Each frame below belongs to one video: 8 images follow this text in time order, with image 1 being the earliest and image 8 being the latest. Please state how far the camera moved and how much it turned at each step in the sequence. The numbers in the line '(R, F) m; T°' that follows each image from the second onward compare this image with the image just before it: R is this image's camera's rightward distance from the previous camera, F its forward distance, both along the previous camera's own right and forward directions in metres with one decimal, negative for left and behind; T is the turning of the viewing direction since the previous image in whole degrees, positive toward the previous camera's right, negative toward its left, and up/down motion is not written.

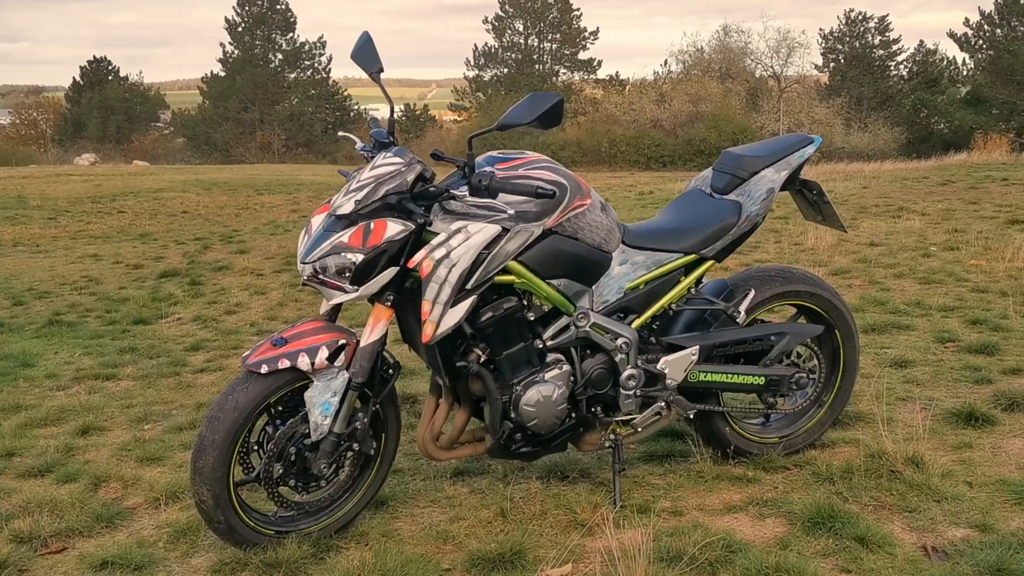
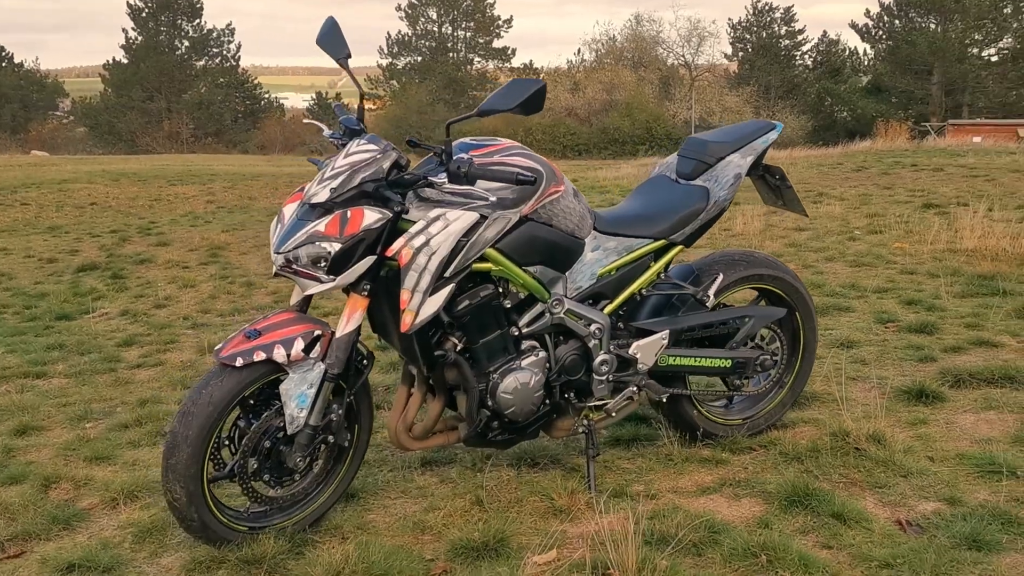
(-0.3, 0.0) m; +5°
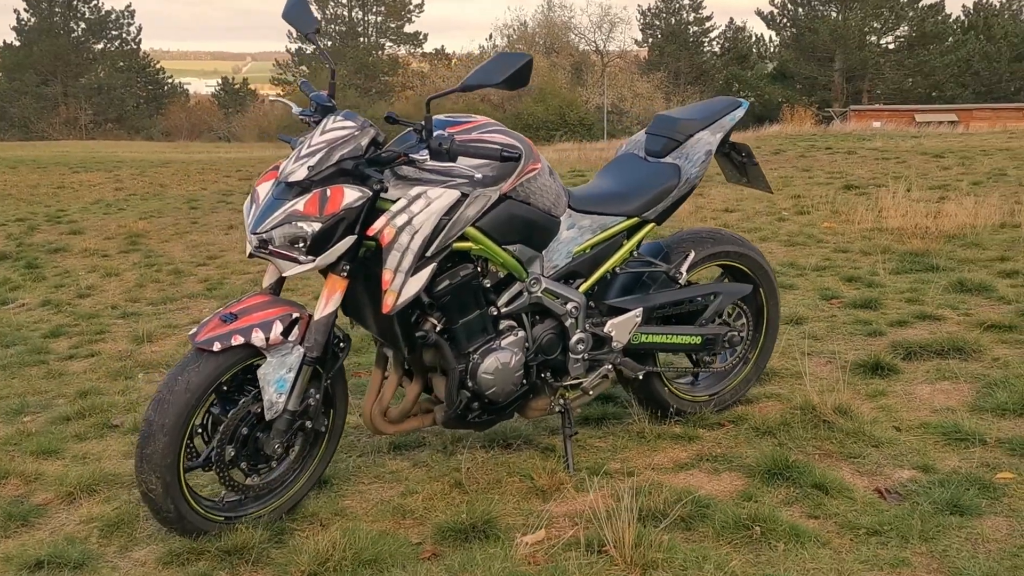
(-0.4, +0.1) m; +5°
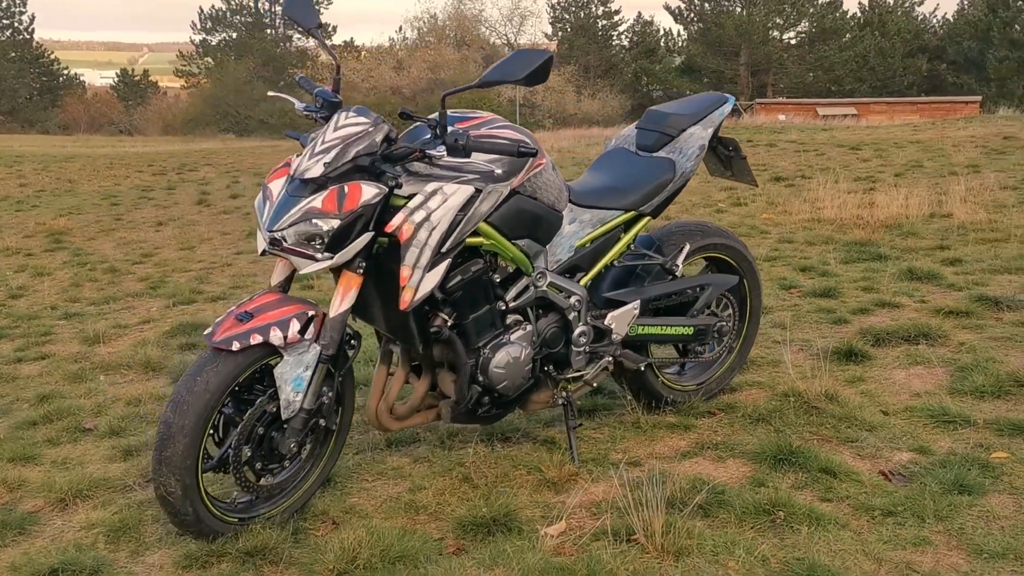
(-0.5, 0.0) m; +5°
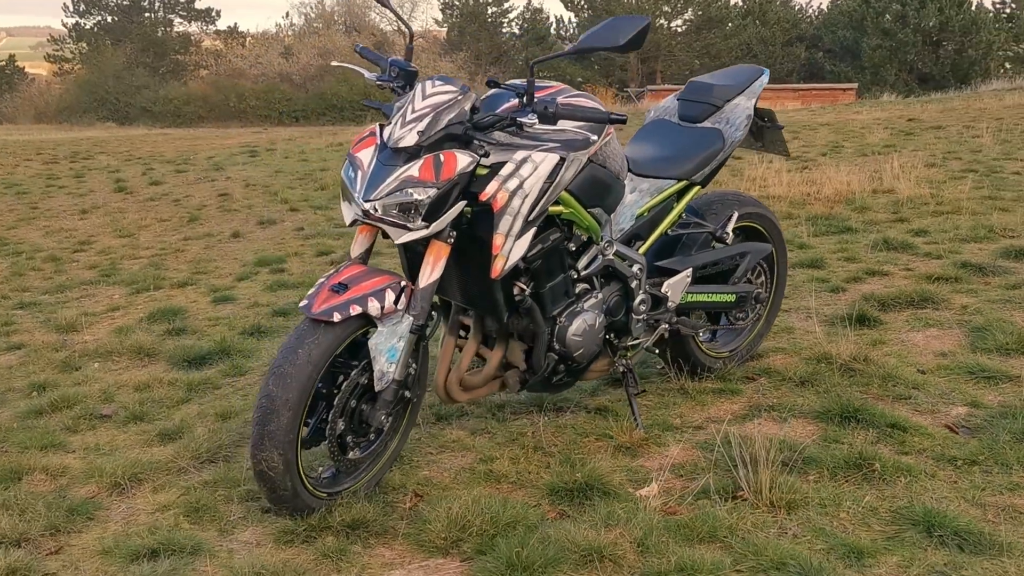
(-1.0, 0.0) m; +7°
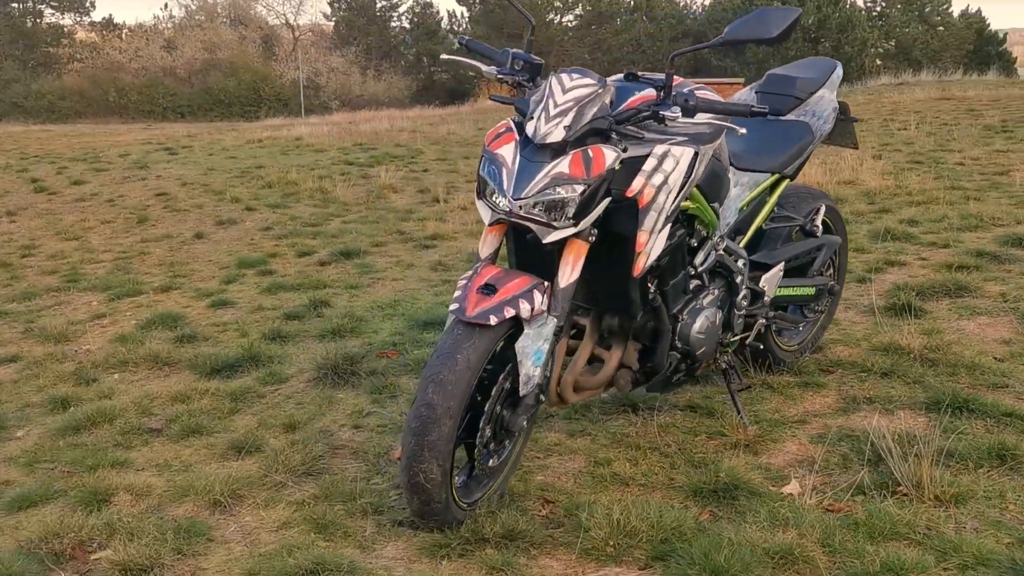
(-1.2, +0.2) m; +7°
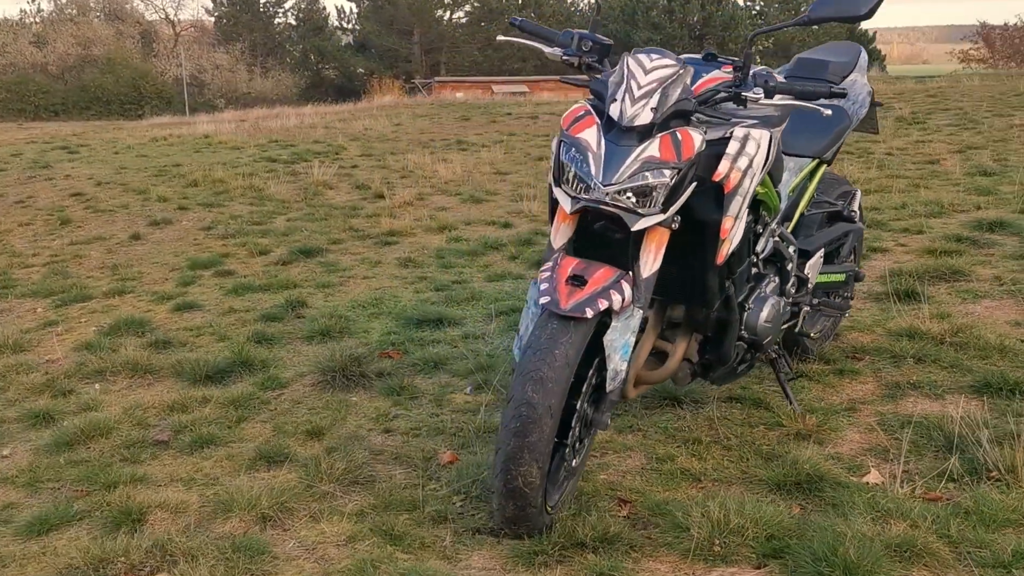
(-0.9, +0.3) m; +7°
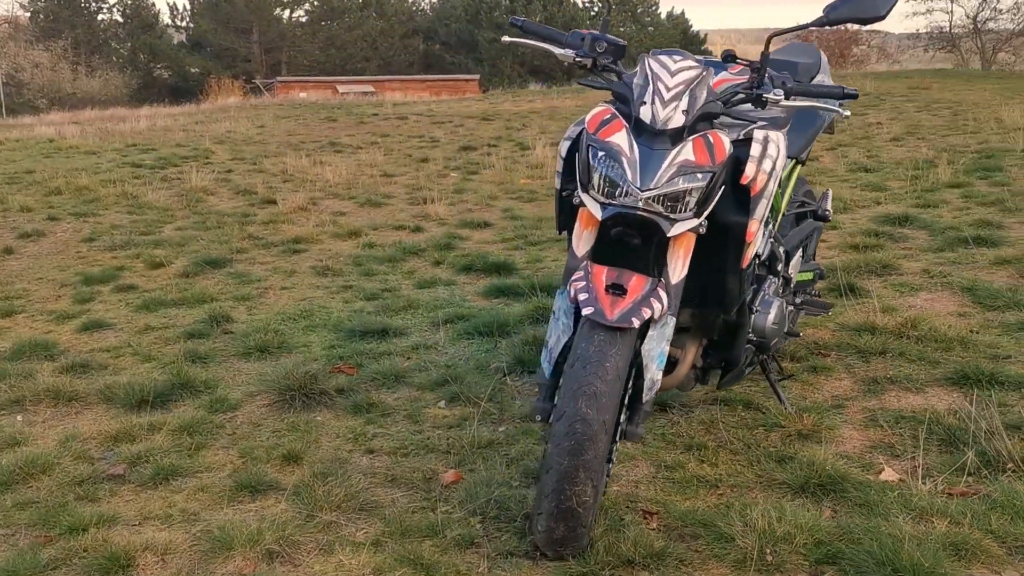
(-0.8, +0.3) m; +9°
